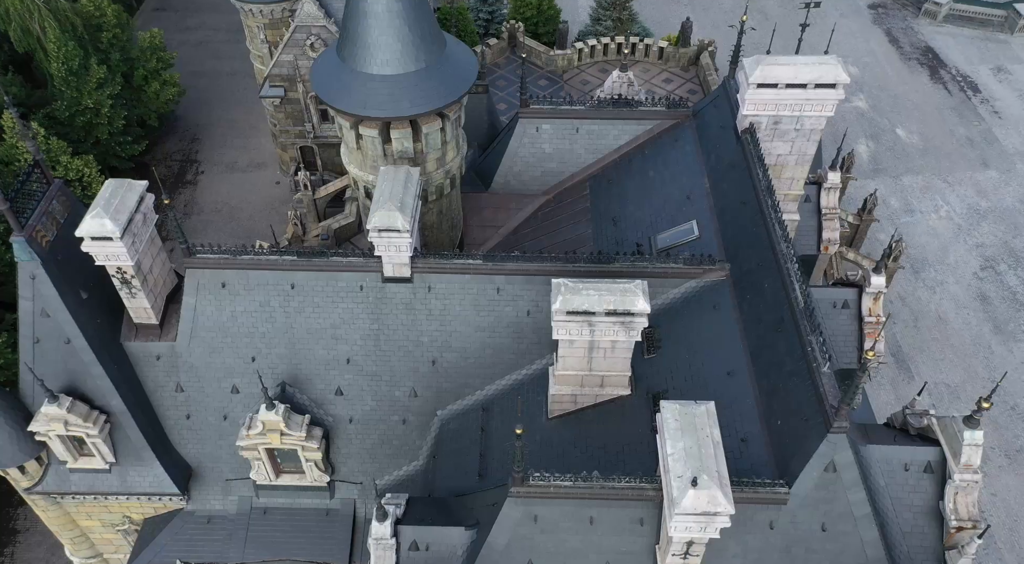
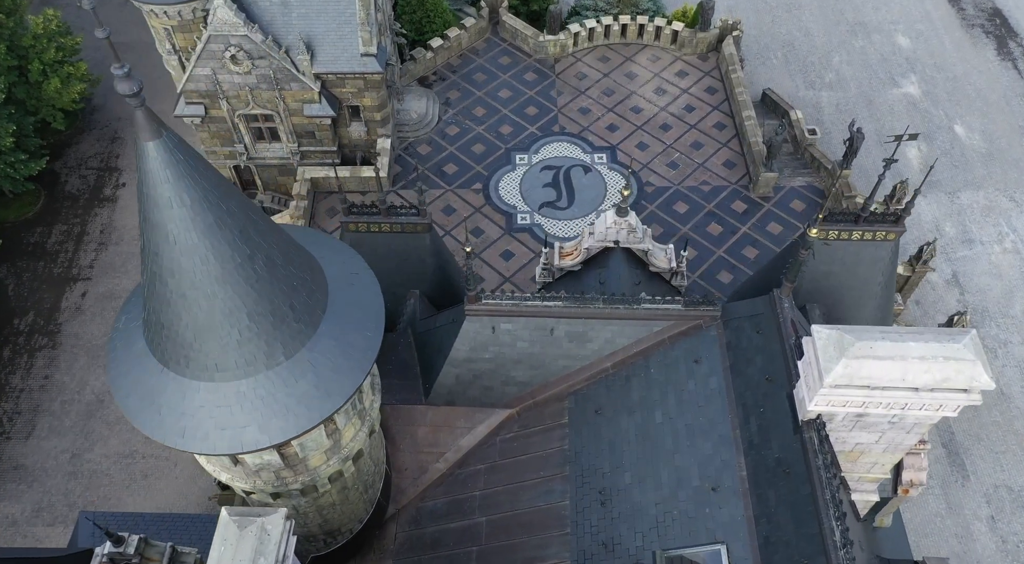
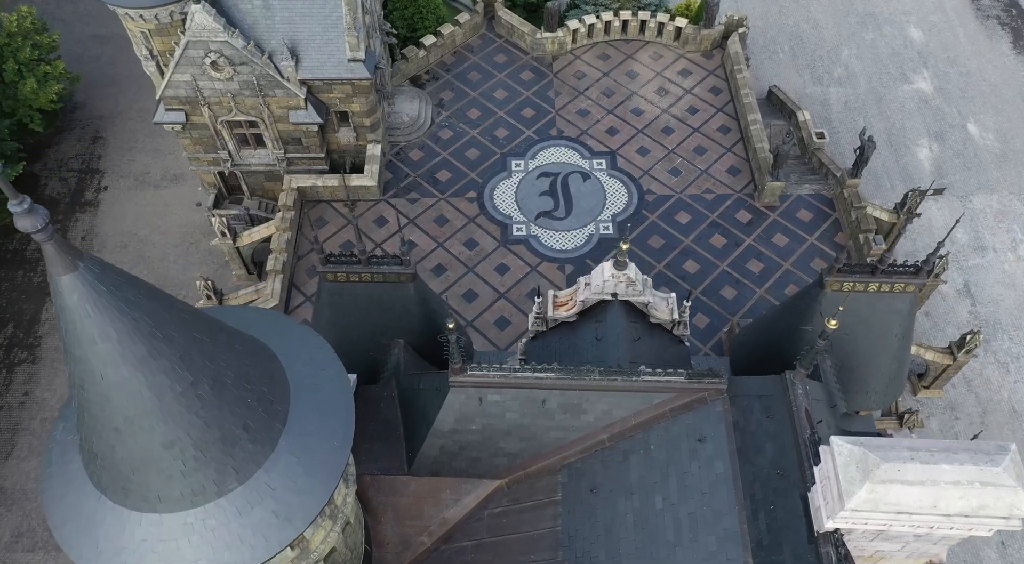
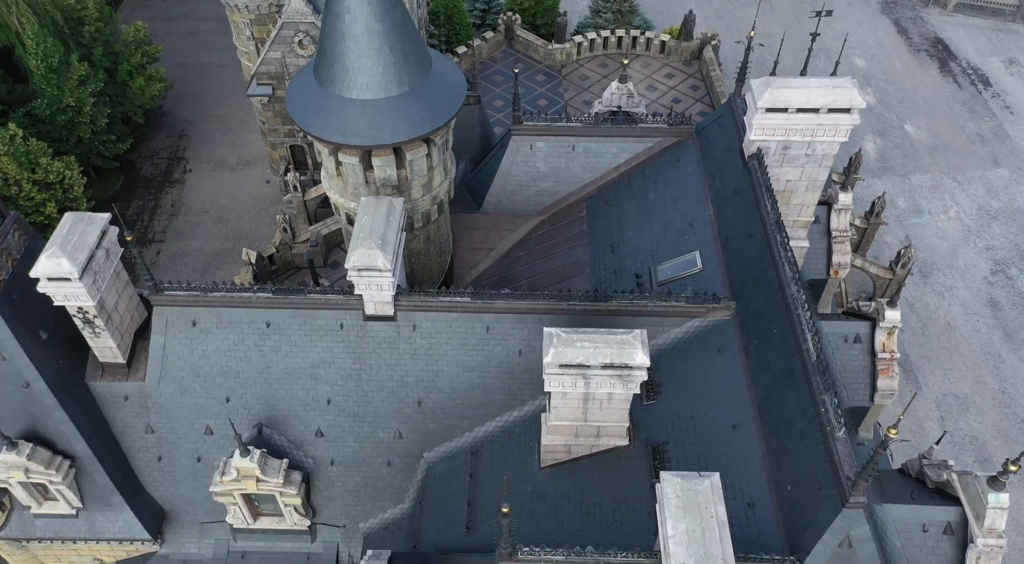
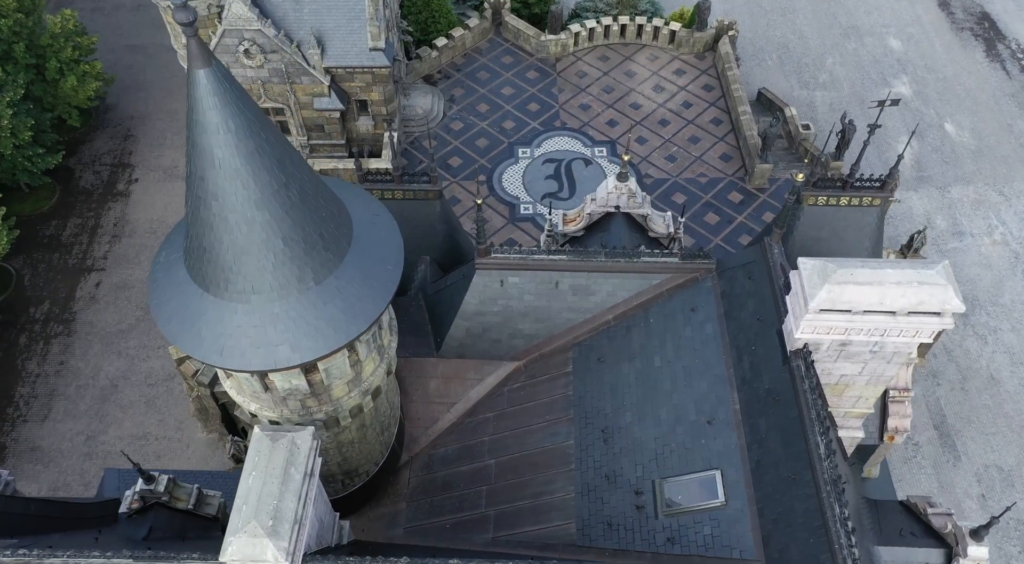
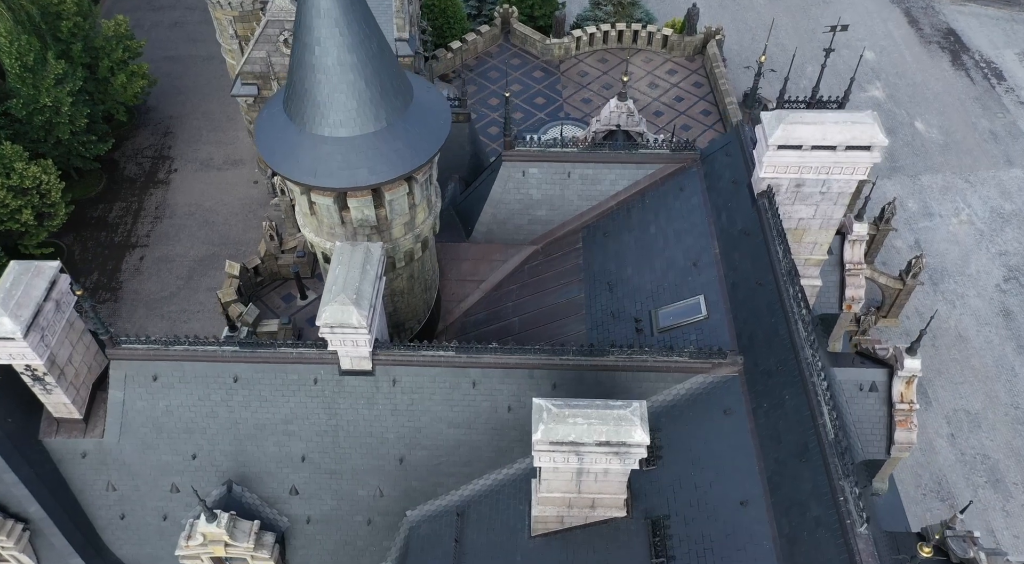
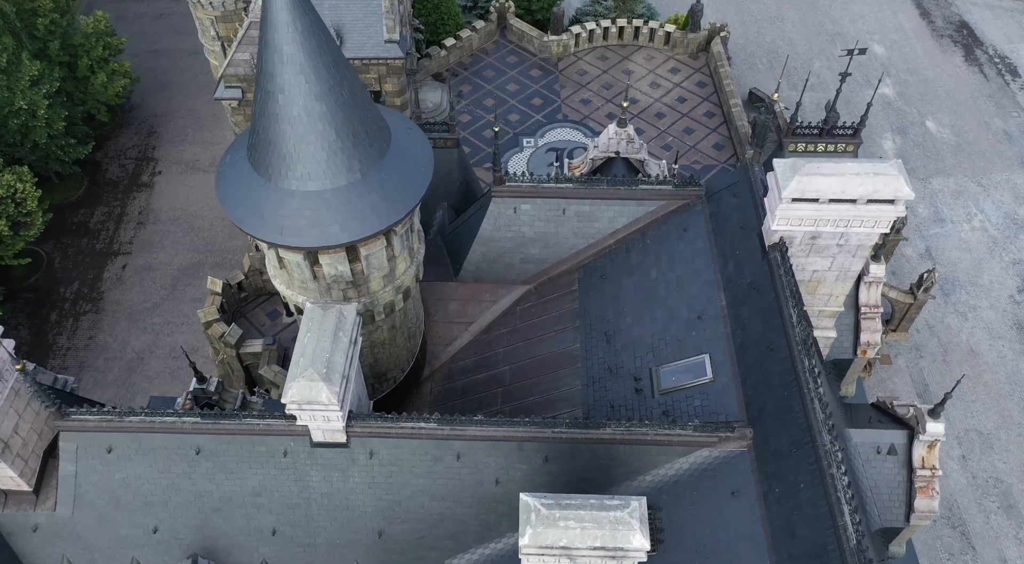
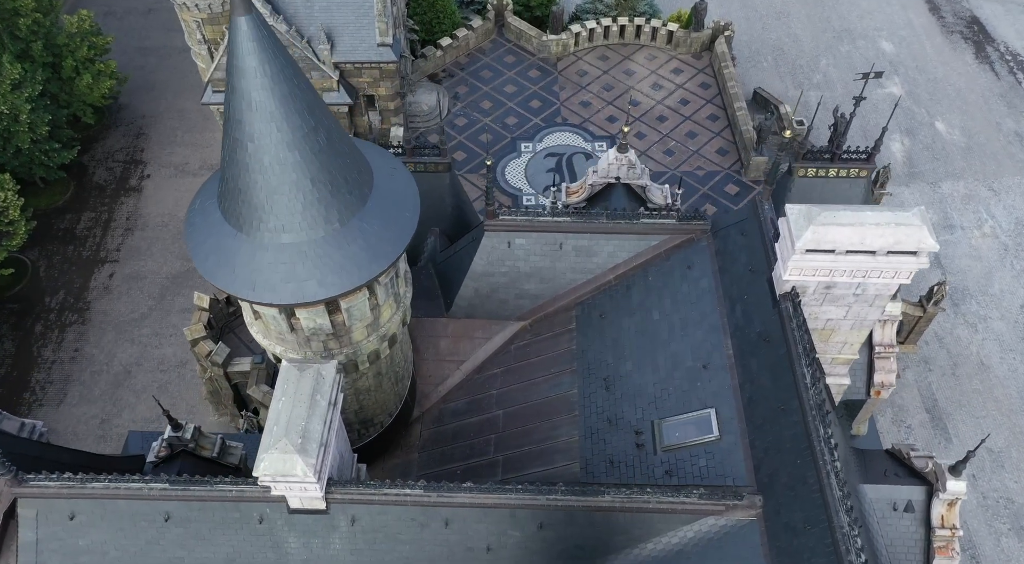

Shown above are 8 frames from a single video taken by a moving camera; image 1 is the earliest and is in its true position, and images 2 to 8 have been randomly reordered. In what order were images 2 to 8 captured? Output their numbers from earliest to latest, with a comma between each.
4, 6, 7, 8, 5, 2, 3
